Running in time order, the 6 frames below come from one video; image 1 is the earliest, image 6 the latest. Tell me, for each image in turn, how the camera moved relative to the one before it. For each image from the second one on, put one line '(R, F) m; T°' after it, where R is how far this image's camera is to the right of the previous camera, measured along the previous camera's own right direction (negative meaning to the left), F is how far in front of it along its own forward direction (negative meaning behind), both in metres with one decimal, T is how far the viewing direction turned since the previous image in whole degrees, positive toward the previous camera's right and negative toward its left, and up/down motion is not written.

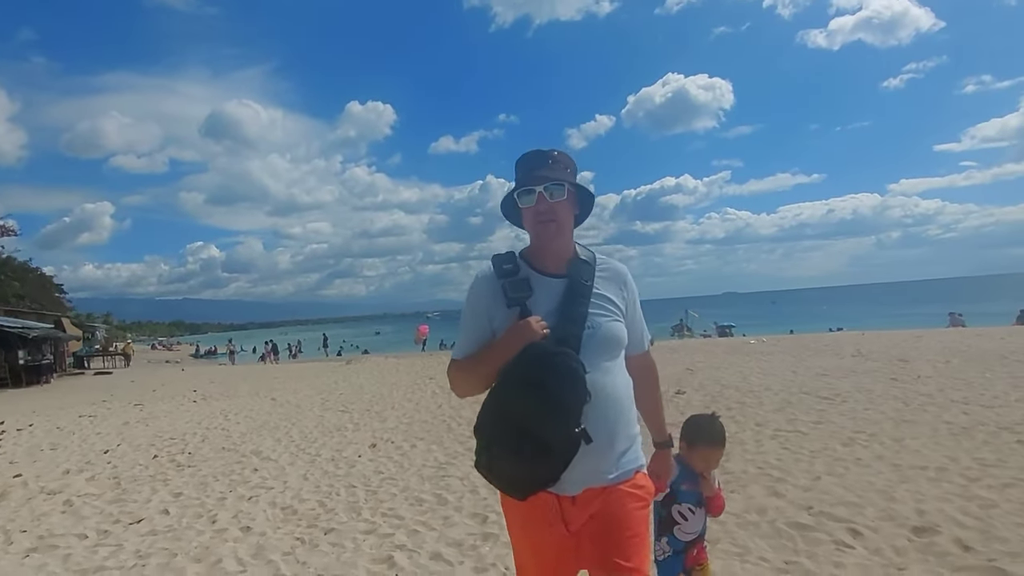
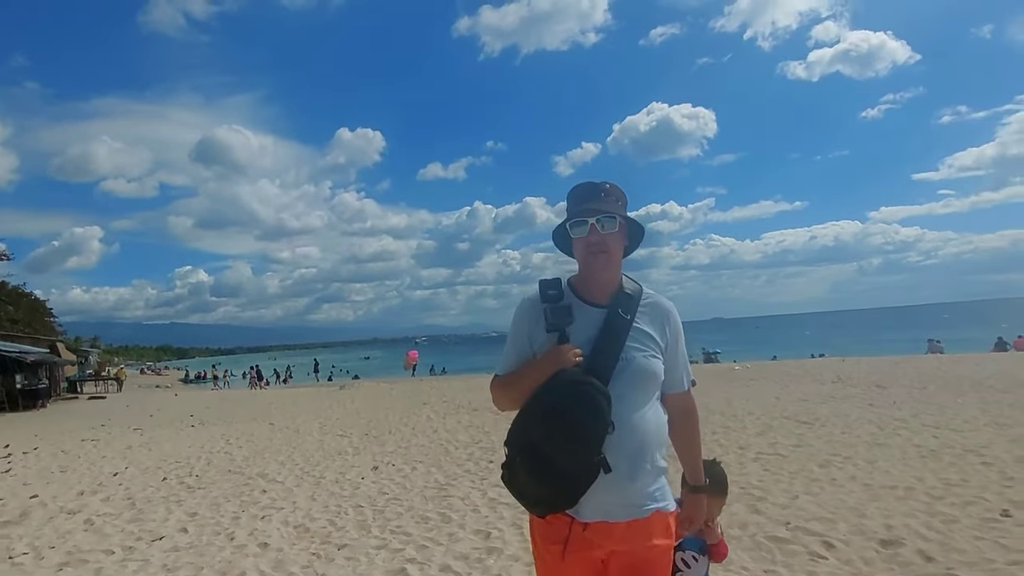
(-0.1, -0.5) m; +1°
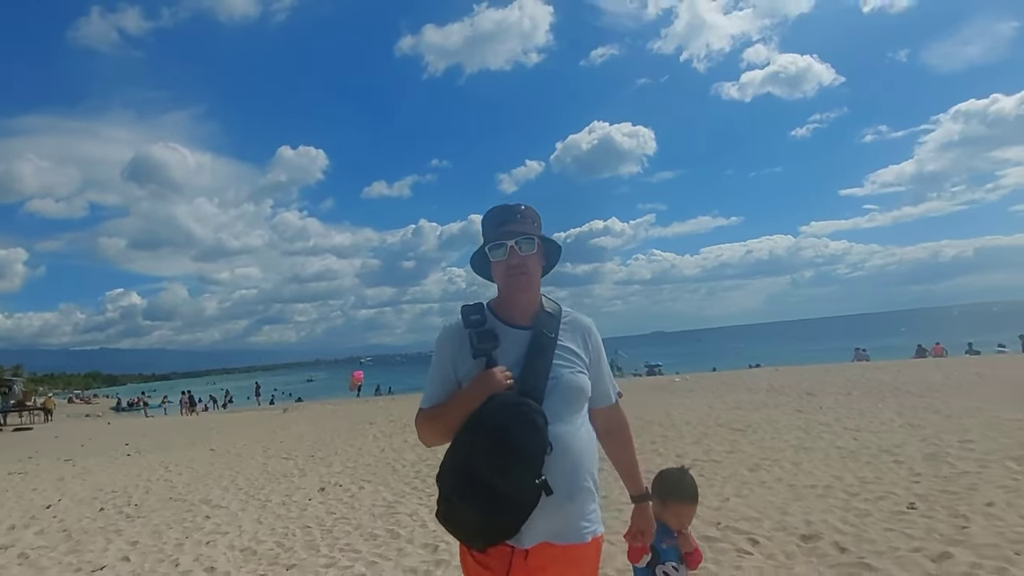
(0.0, -0.3) m; +5°
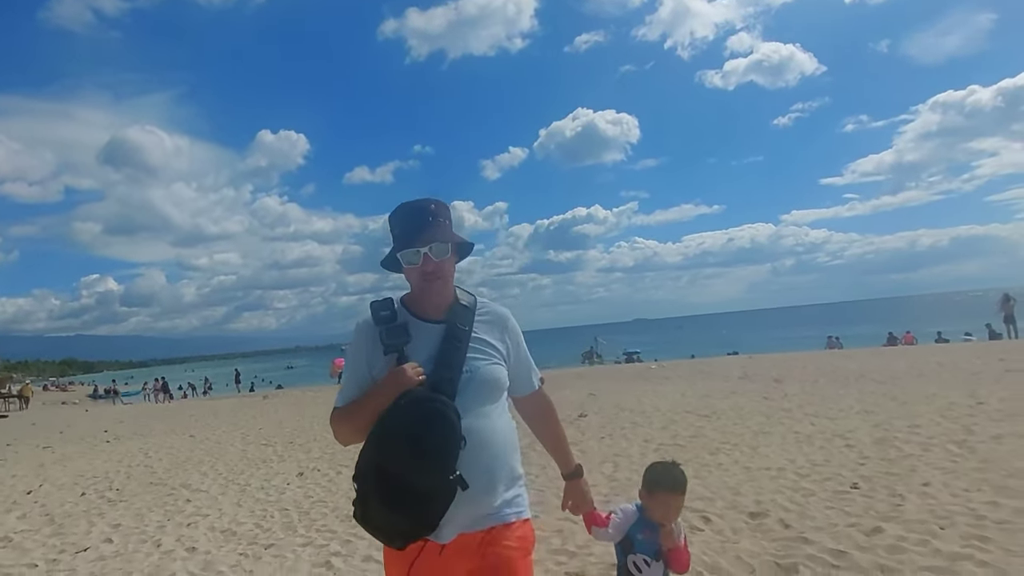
(+0.1, -0.3) m; +2°
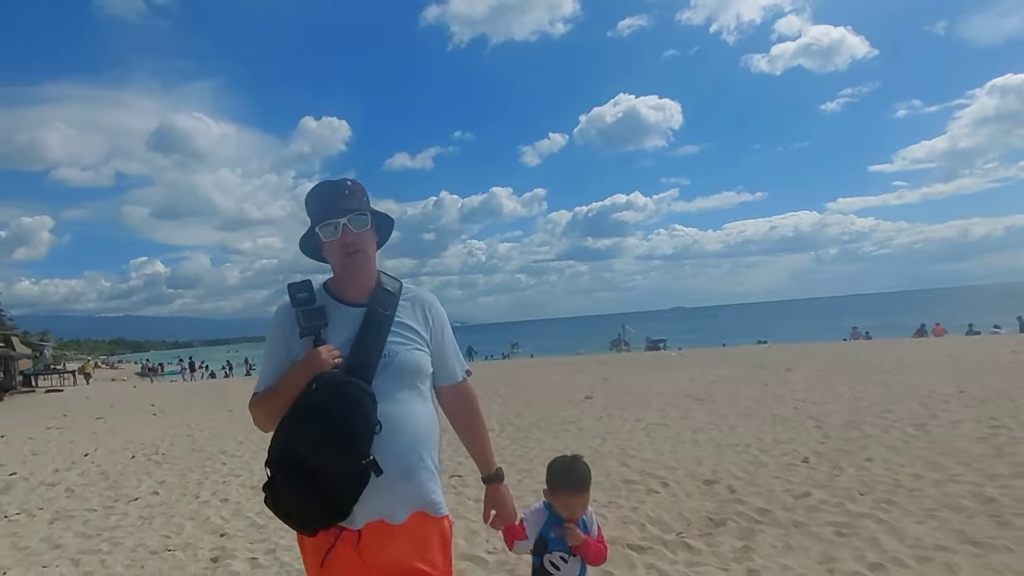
(+0.5, -0.8) m; -3°
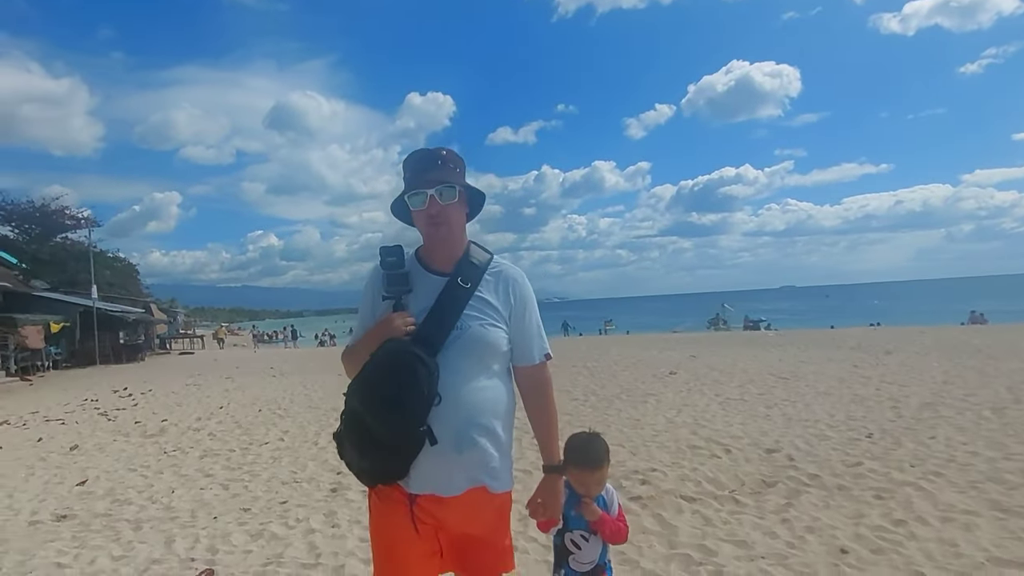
(+0.2, -0.7) m; -8°
